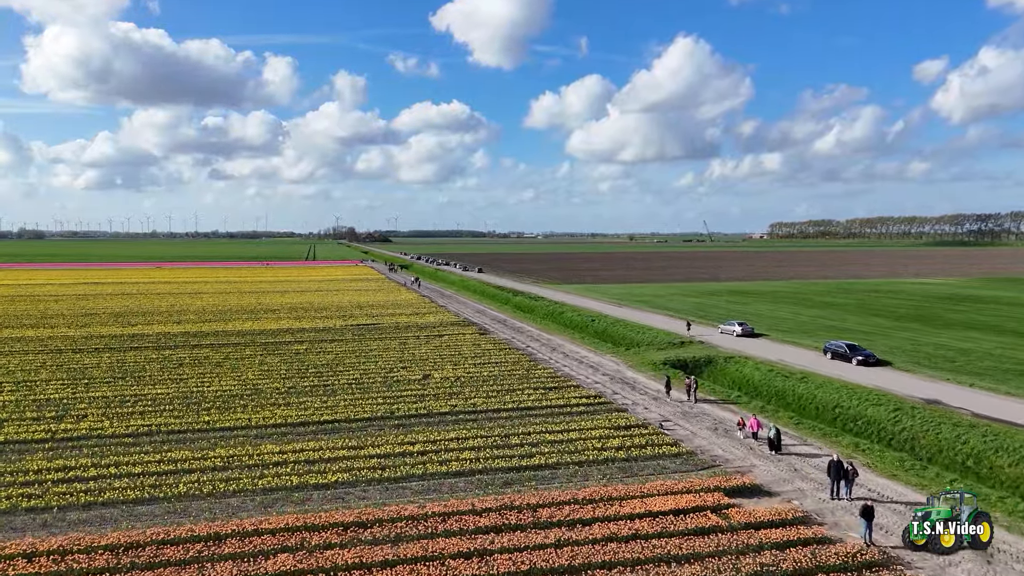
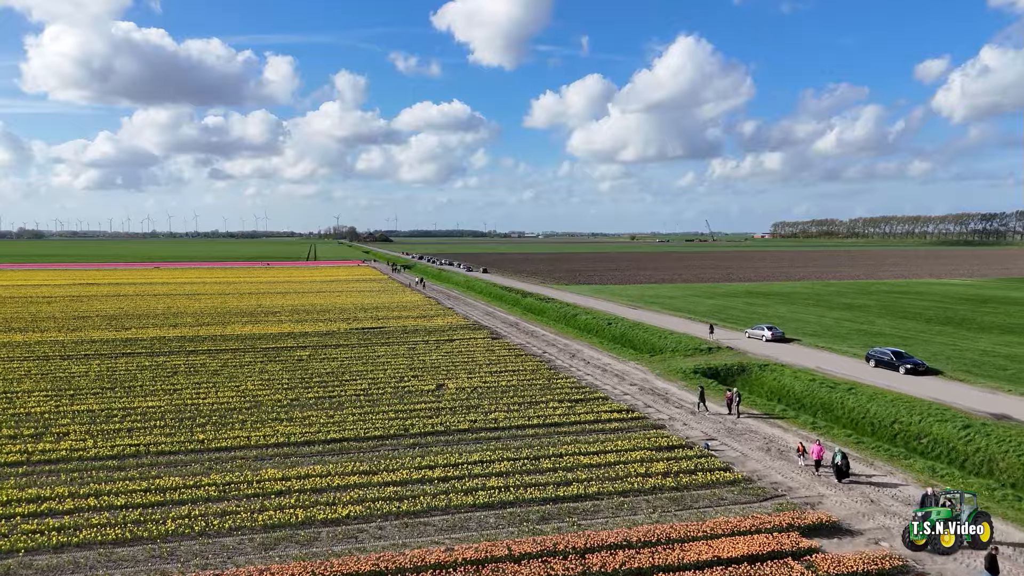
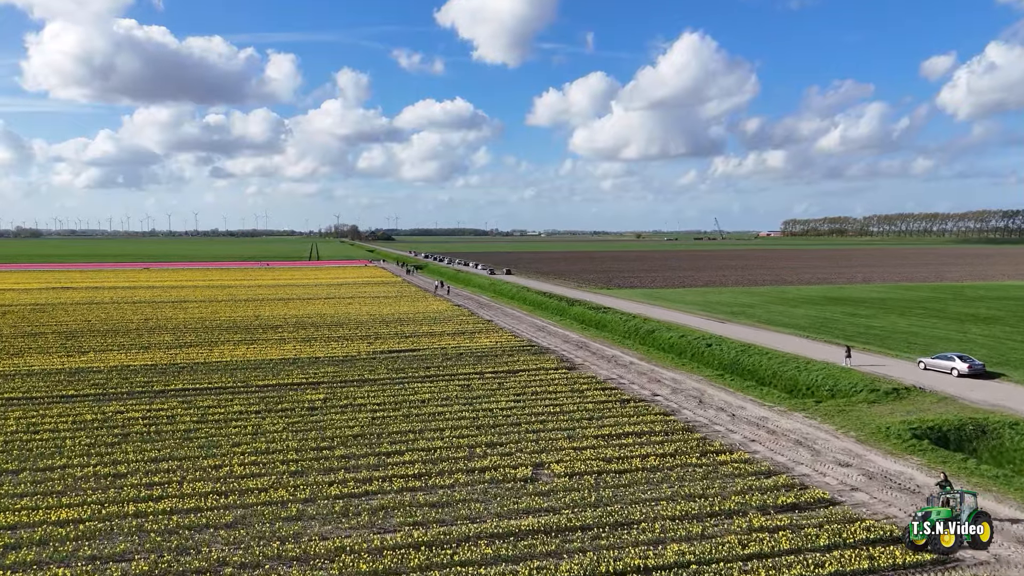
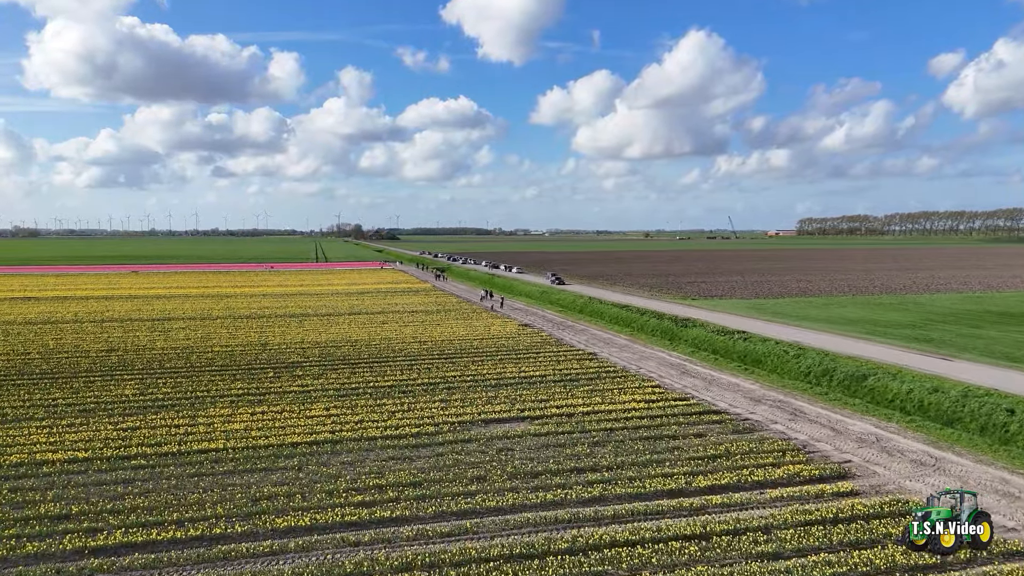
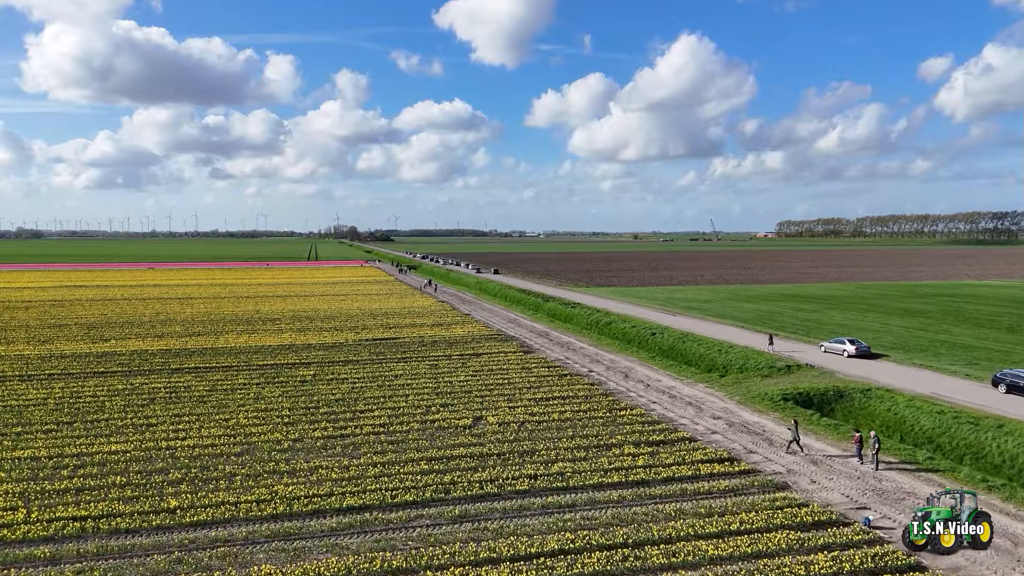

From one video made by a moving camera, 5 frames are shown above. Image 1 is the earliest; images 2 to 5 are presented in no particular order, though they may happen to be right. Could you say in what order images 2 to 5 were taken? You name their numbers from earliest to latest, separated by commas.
2, 5, 3, 4
